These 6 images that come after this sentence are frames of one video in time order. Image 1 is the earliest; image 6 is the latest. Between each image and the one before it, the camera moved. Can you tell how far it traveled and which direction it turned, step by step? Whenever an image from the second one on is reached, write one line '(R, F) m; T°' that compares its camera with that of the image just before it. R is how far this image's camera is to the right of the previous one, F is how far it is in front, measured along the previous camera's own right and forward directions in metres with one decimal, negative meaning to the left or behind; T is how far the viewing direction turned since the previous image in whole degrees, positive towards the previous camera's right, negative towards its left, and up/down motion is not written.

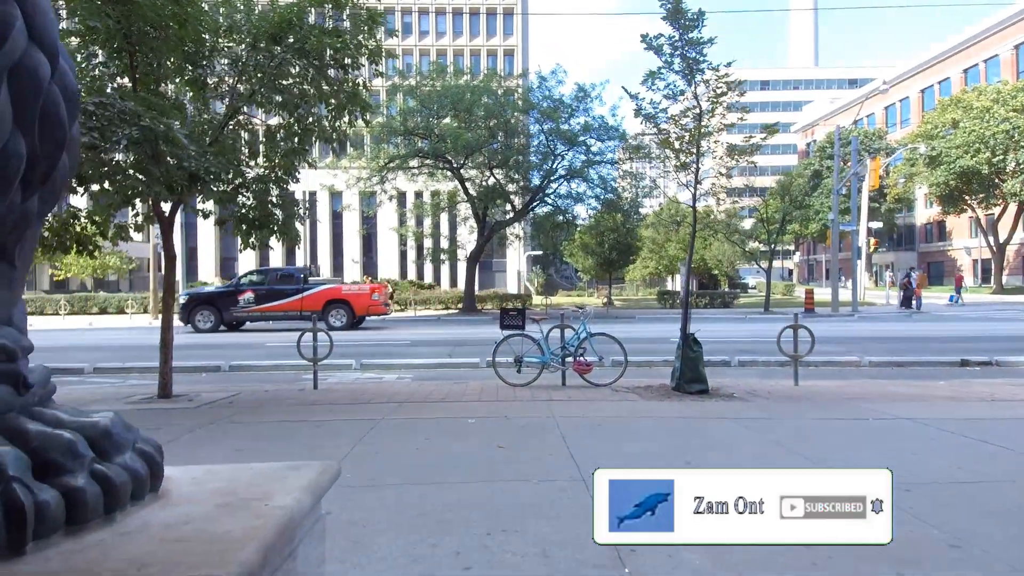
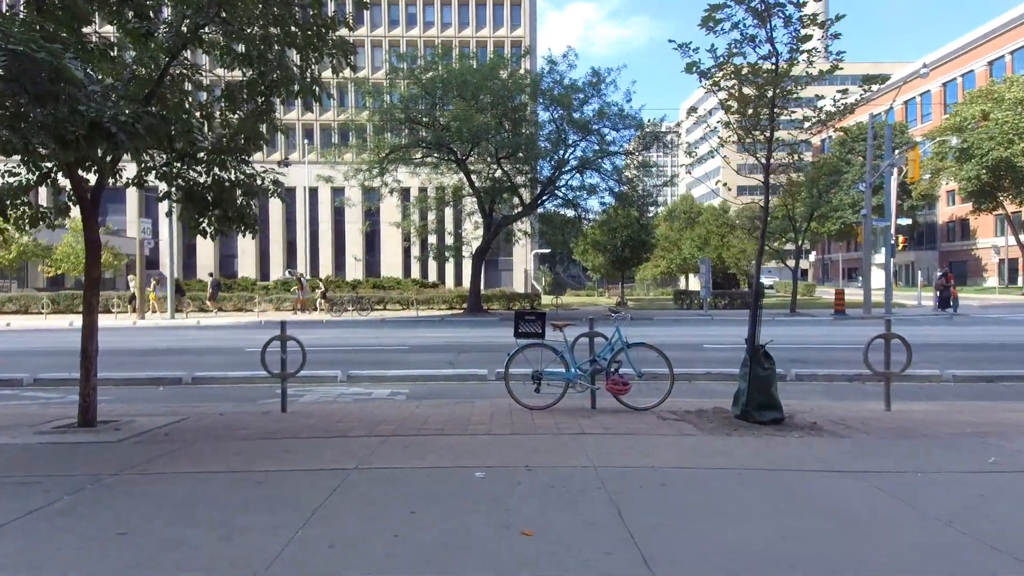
(-0.1, +1.9) m; 0°
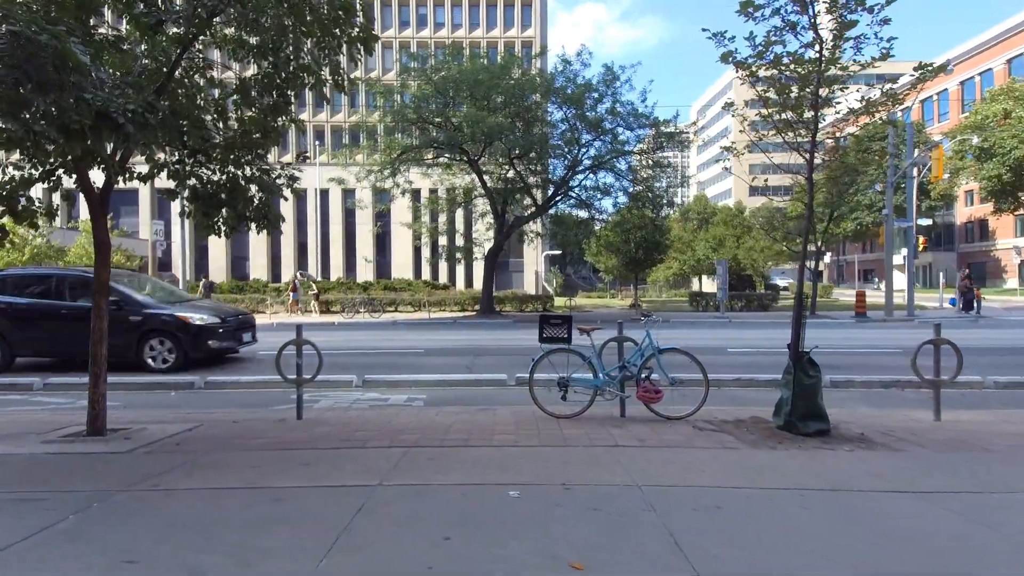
(-0.2, +0.3) m; -1°
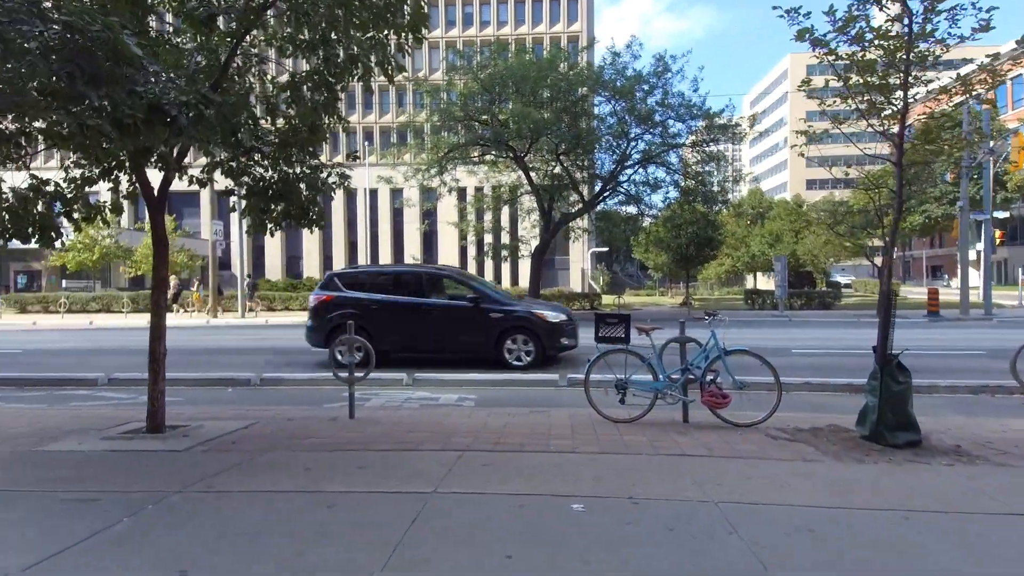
(-0.1, +0.4) m; -4°
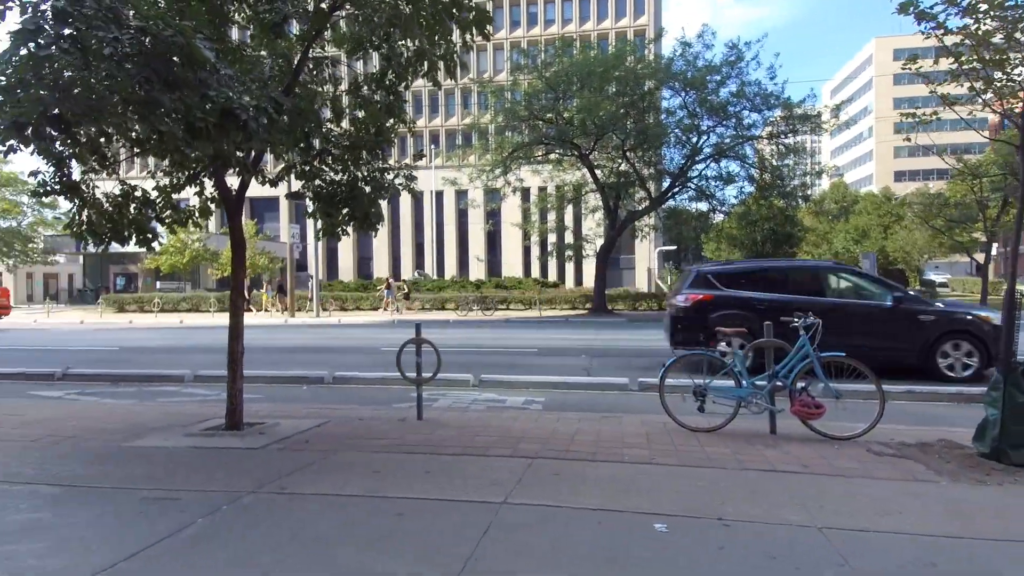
(-0.1, +0.3) m; -5°
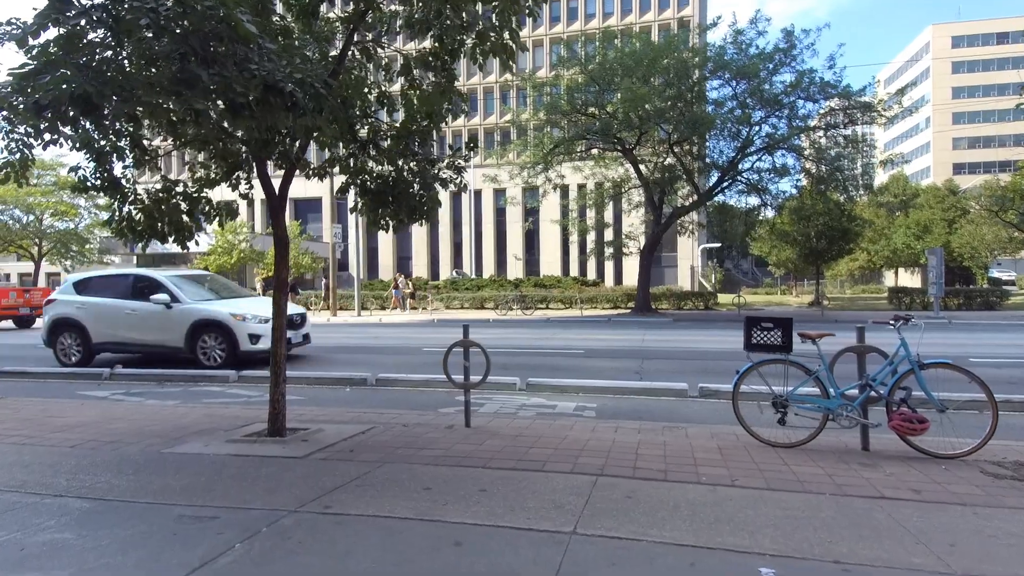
(-0.2, +0.5) m; -3°
